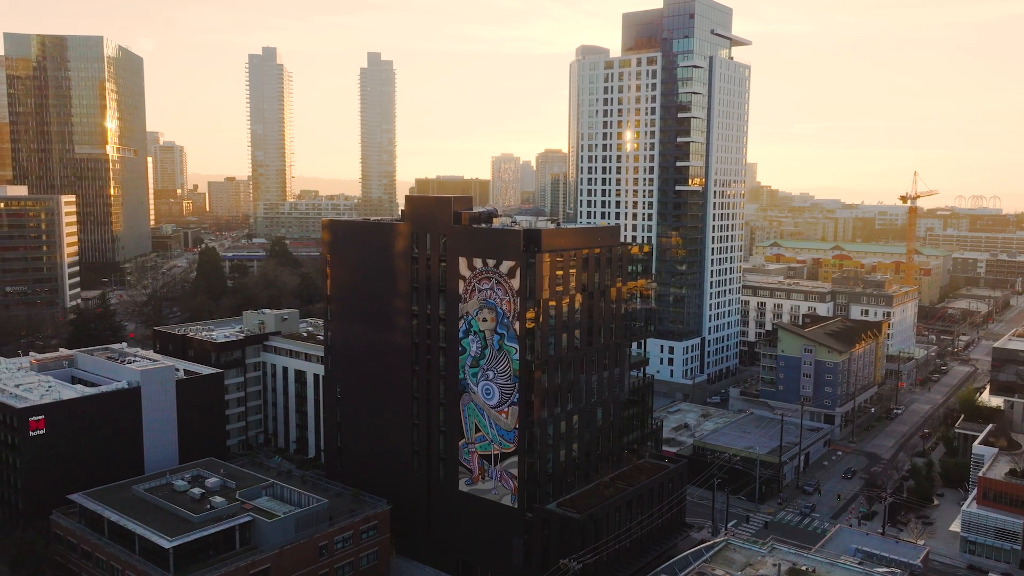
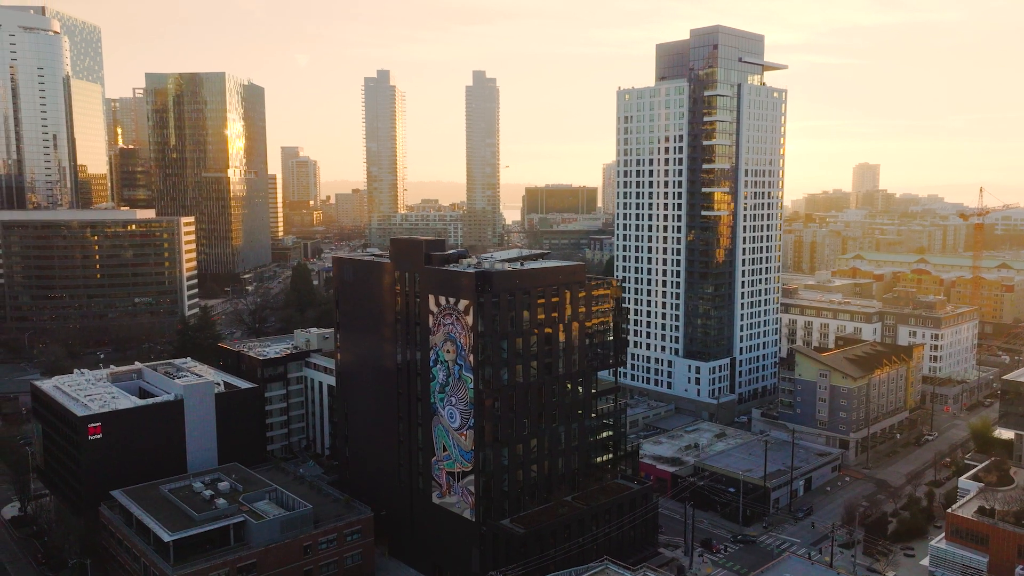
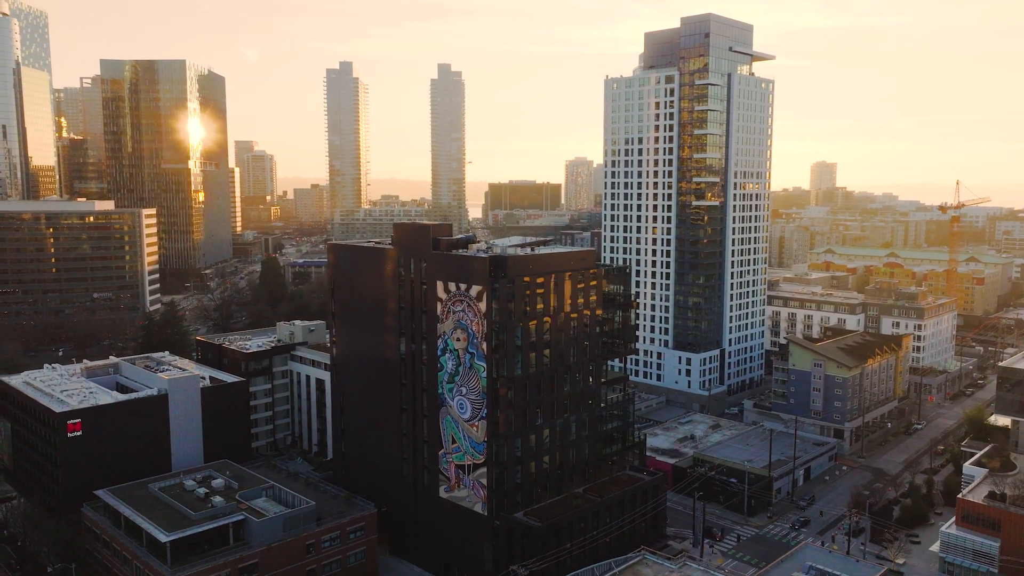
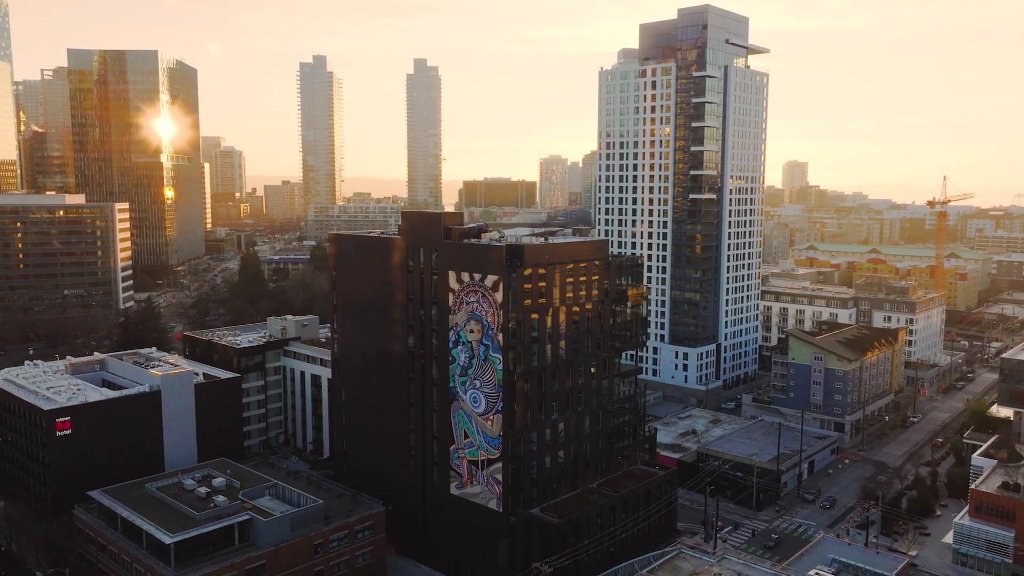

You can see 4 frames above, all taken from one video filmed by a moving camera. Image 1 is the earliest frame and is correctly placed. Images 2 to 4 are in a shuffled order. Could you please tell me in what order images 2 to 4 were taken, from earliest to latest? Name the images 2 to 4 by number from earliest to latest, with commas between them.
4, 3, 2
